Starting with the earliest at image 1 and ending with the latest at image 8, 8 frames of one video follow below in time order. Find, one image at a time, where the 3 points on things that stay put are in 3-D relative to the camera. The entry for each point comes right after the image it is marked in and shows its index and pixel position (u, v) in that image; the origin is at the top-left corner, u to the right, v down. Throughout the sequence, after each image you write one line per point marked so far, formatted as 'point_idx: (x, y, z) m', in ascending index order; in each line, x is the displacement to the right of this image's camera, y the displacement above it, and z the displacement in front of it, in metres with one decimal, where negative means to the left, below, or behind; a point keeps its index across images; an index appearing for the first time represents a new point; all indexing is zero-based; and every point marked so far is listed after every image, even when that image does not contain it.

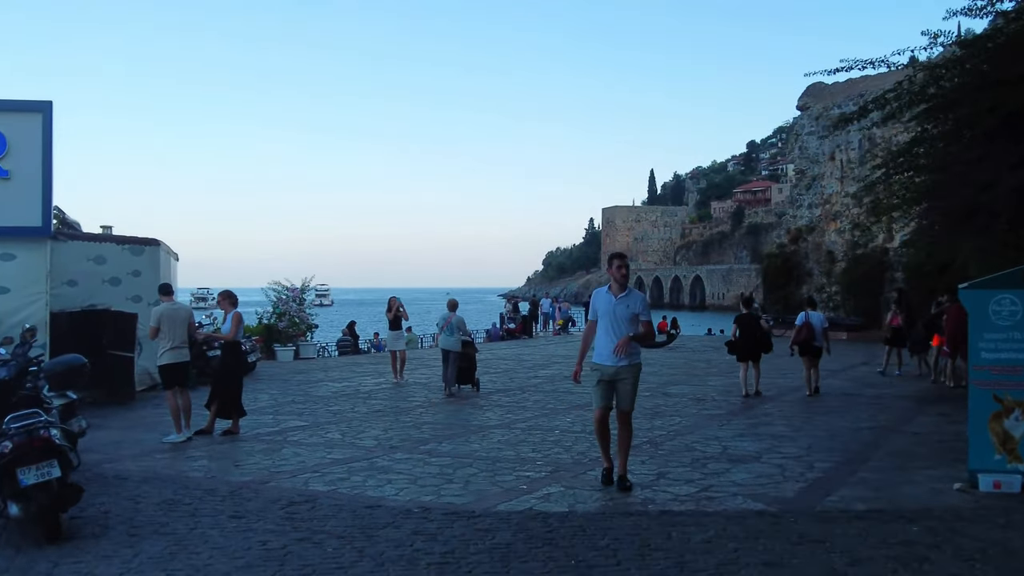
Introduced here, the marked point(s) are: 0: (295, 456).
0: (-2.2, -1.7, +9.2) m
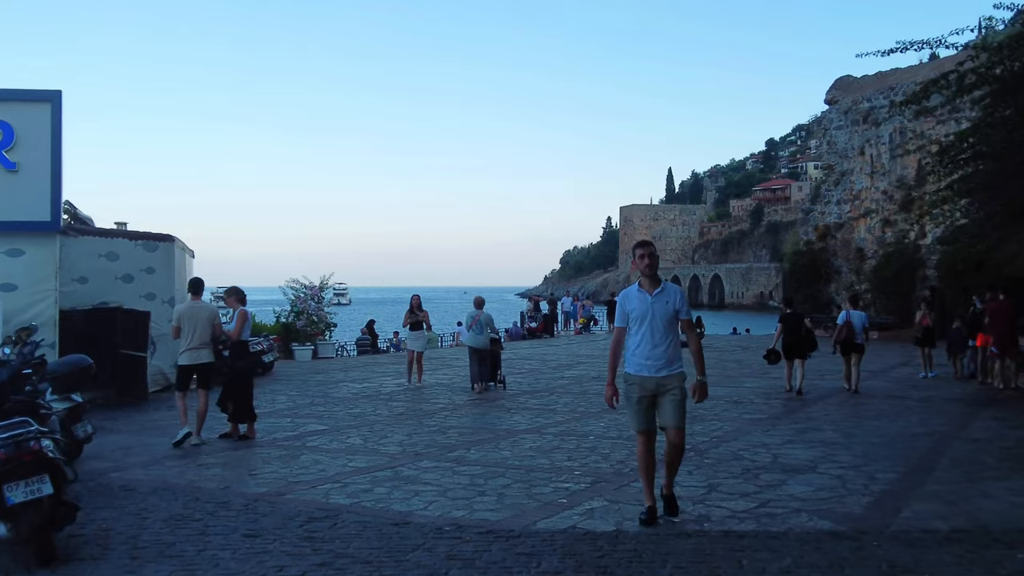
0: (-1.9, -1.7, +8.6) m
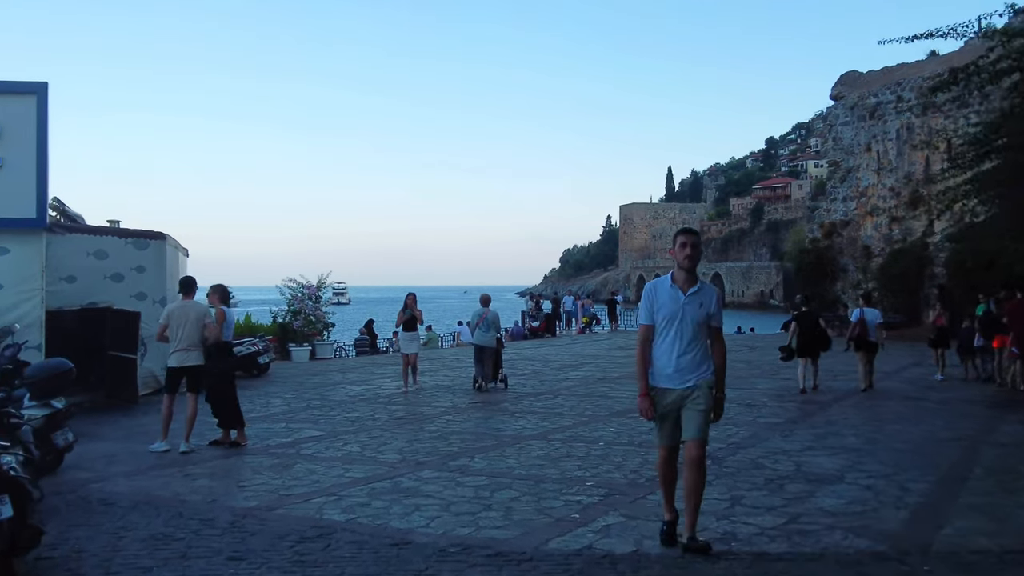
0: (-1.8, -1.7, +8.0) m
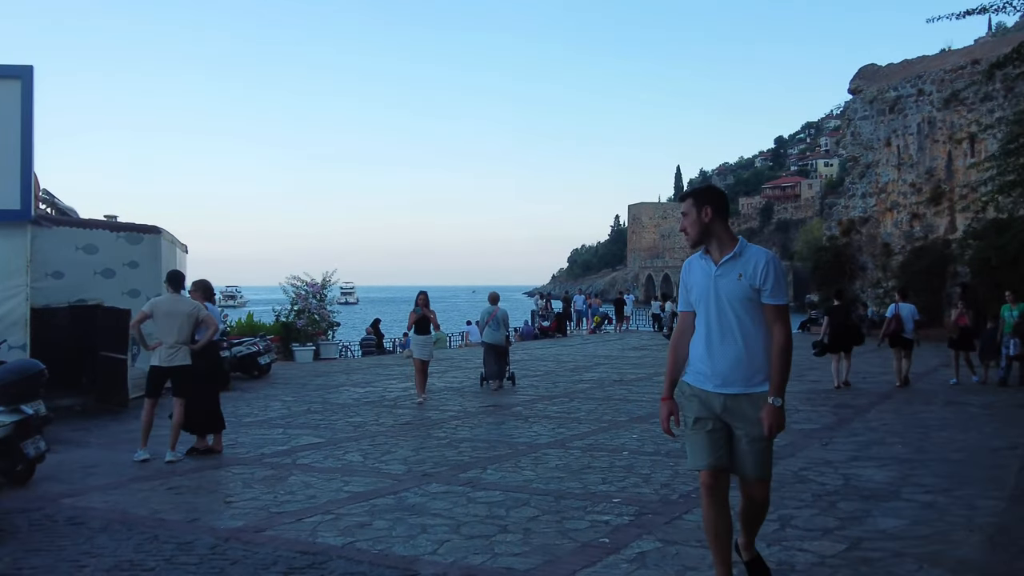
0: (-1.7, -1.6, +7.3) m
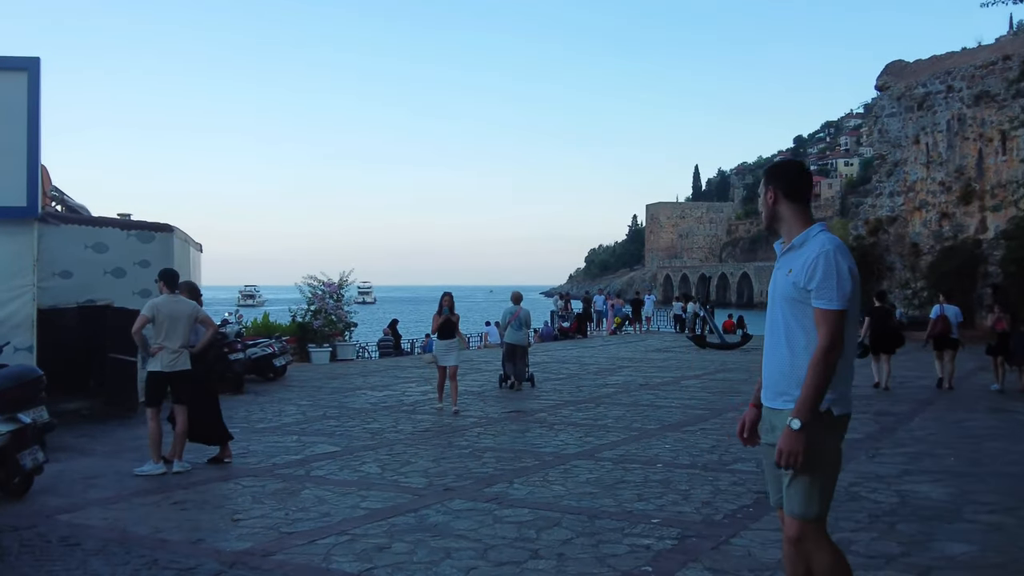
0: (-1.5, -1.6, +6.8) m
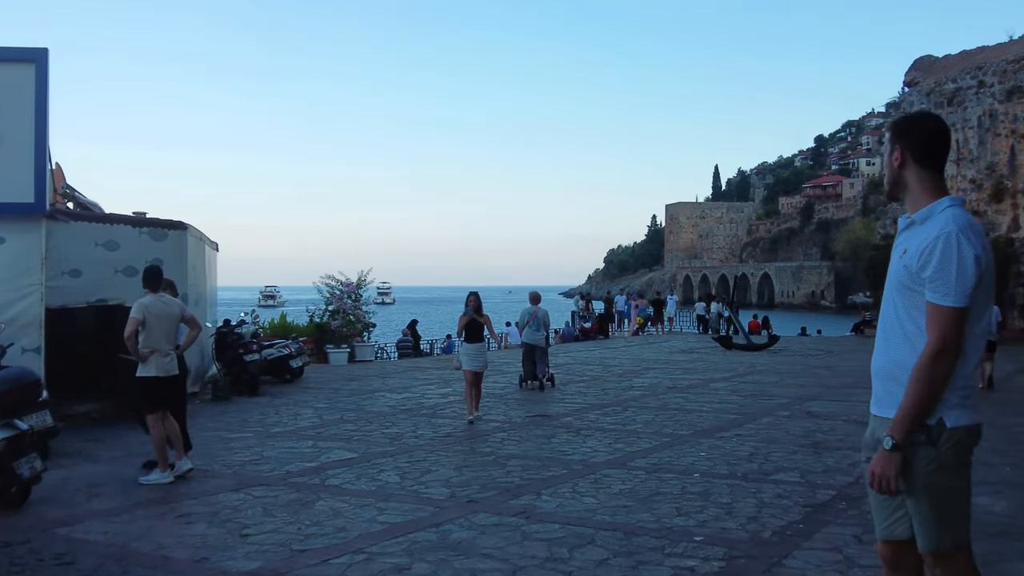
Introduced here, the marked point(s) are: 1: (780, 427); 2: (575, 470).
0: (-1.2, -1.6, +6.3) m
1: (+3.1, -1.6, +10.5) m
2: (+0.5, -1.6, +7.9) m
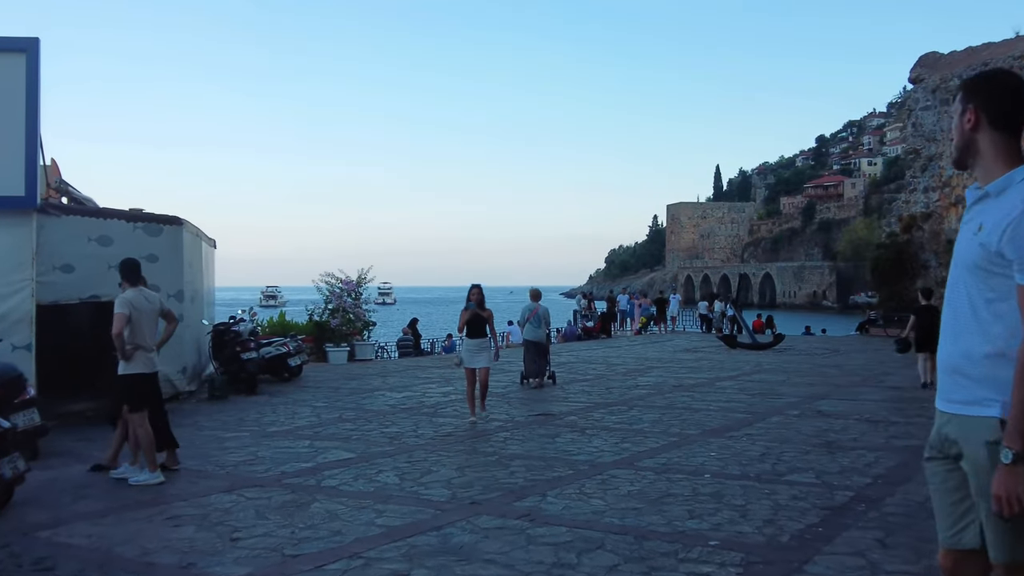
0: (-1.2, -1.5, +6.0) m
1: (+3.1, -1.6, +10.2) m
2: (+0.6, -1.5, +7.6) m
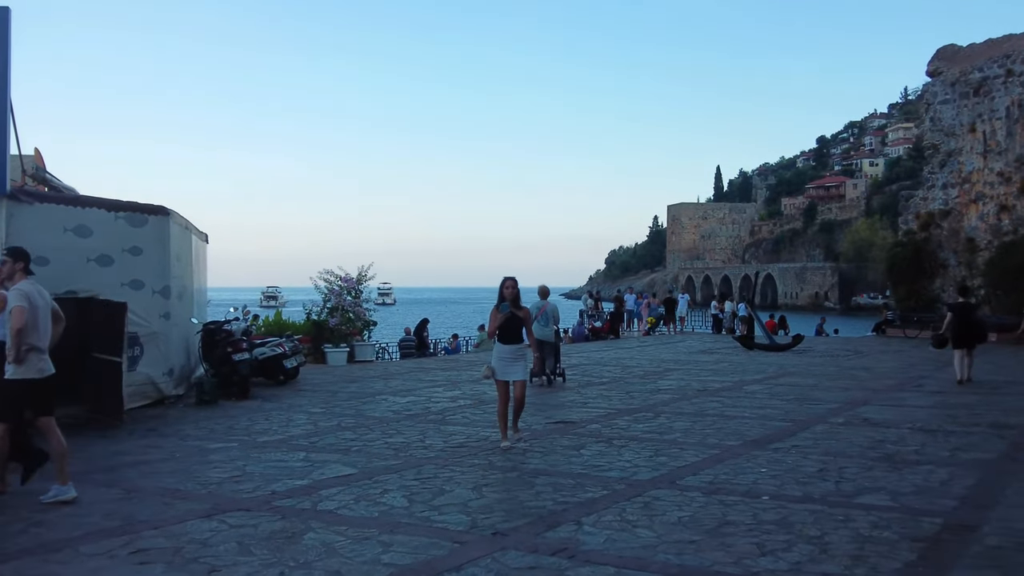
0: (-1.0, -1.5, +5.0) m
1: (+3.3, -1.5, +9.1) m
2: (+0.8, -1.5, +6.6) m
